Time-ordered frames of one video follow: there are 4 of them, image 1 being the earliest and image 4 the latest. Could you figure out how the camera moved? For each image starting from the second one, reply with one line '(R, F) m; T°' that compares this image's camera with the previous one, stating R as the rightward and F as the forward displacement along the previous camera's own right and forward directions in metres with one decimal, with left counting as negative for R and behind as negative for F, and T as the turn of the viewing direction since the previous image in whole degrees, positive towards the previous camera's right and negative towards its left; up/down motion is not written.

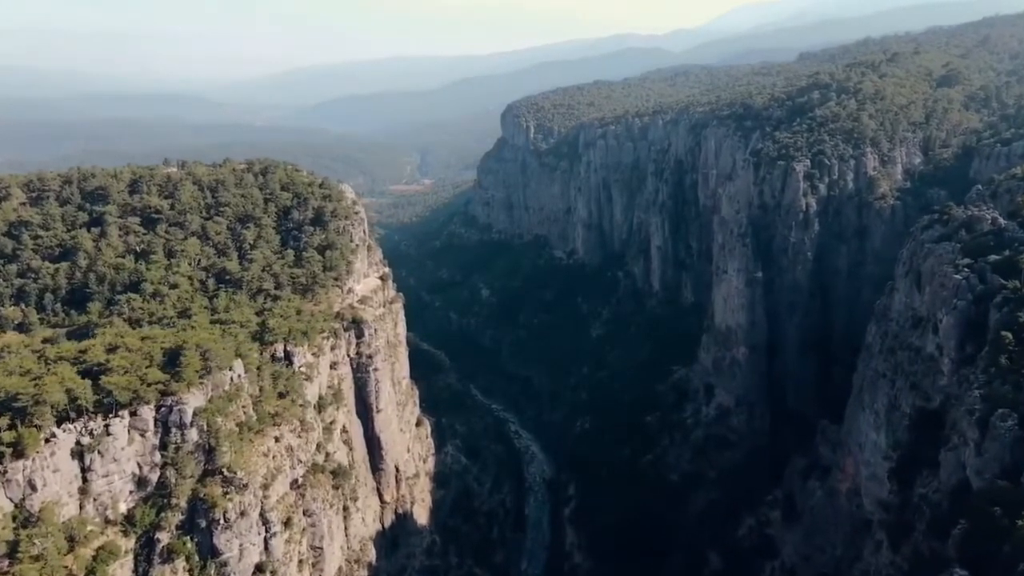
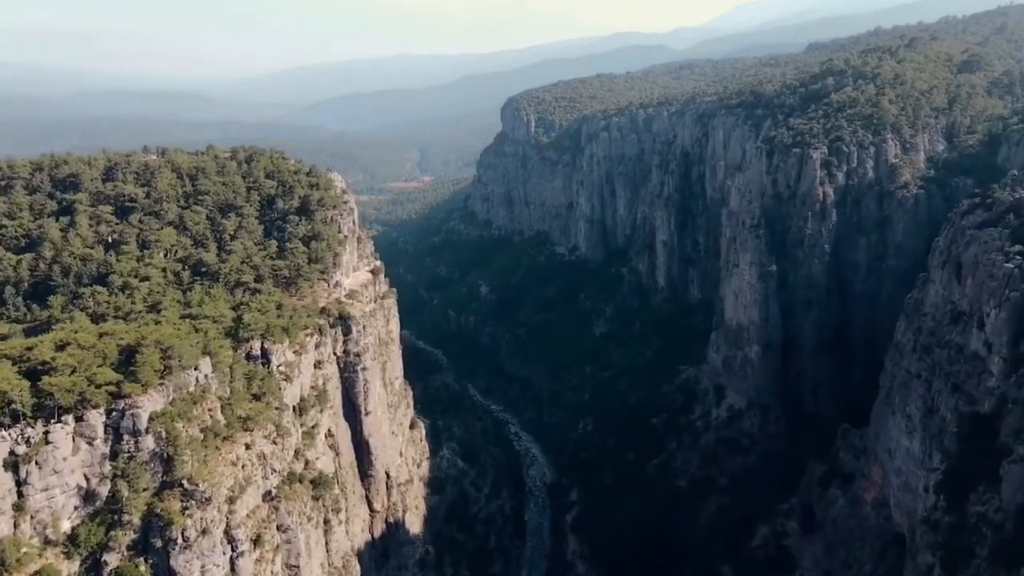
(+0.2, +3.7) m; 0°
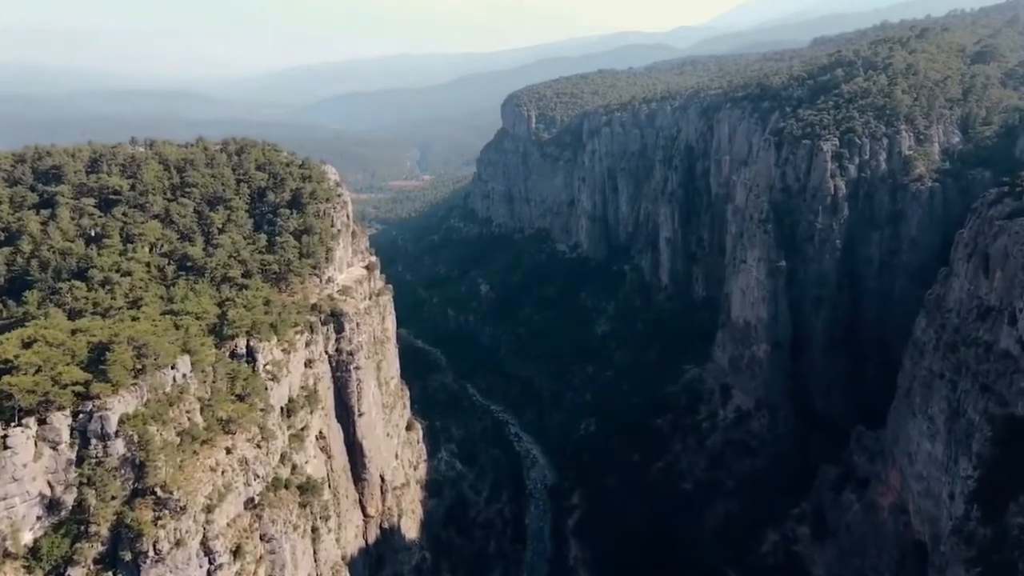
(+0.1, +2.1) m; 0°
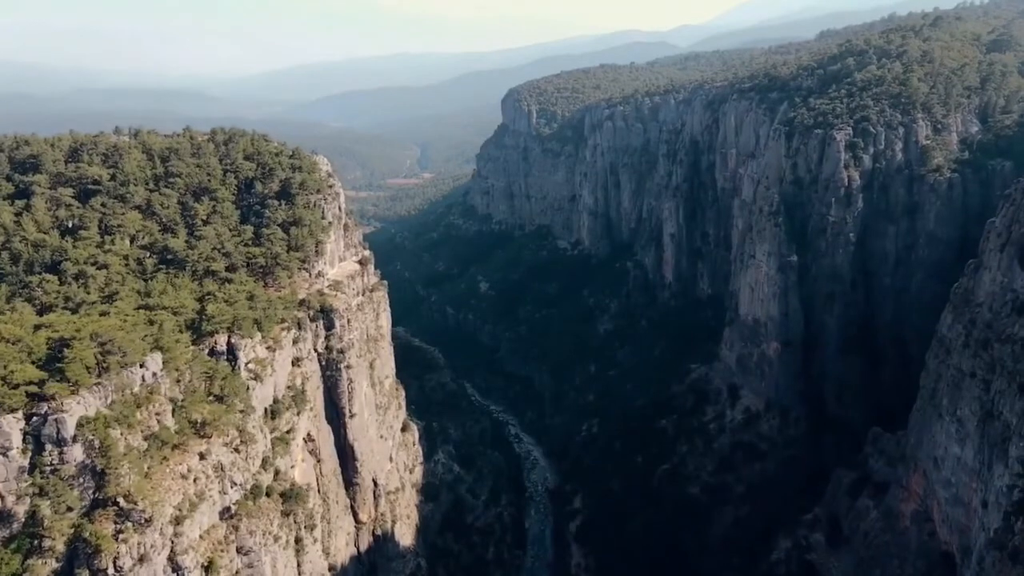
(+0.1, +2.5) m; 0°
